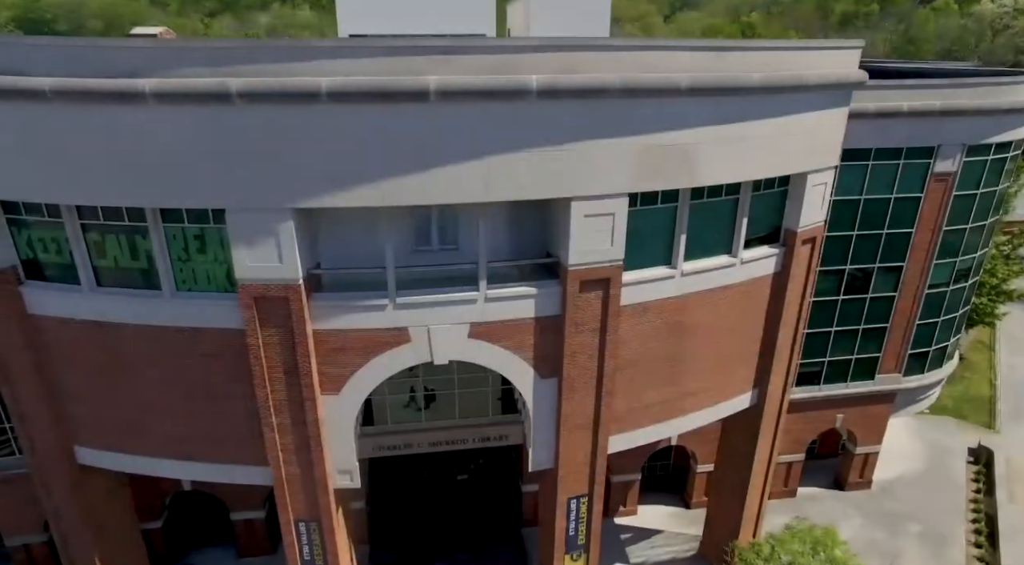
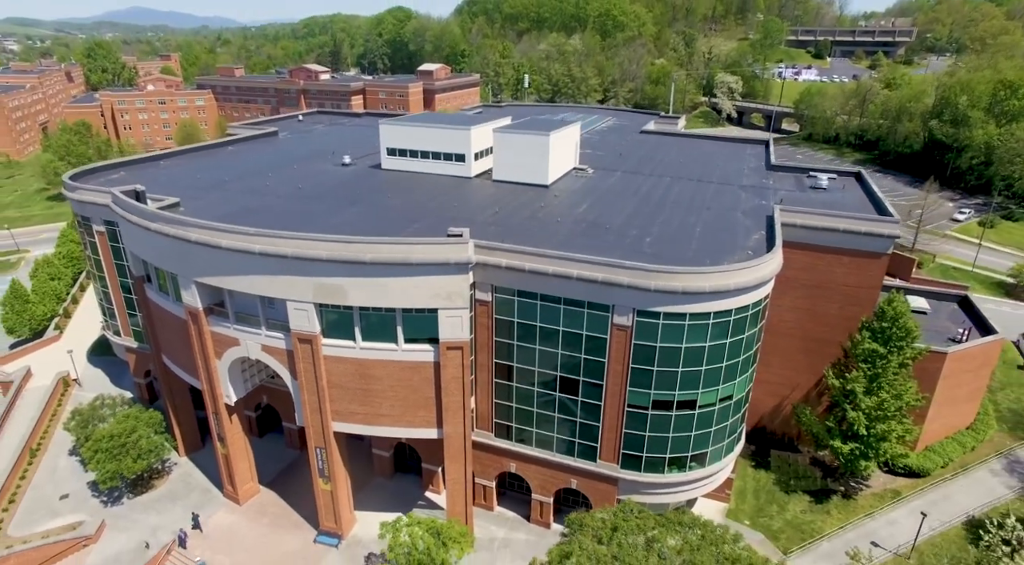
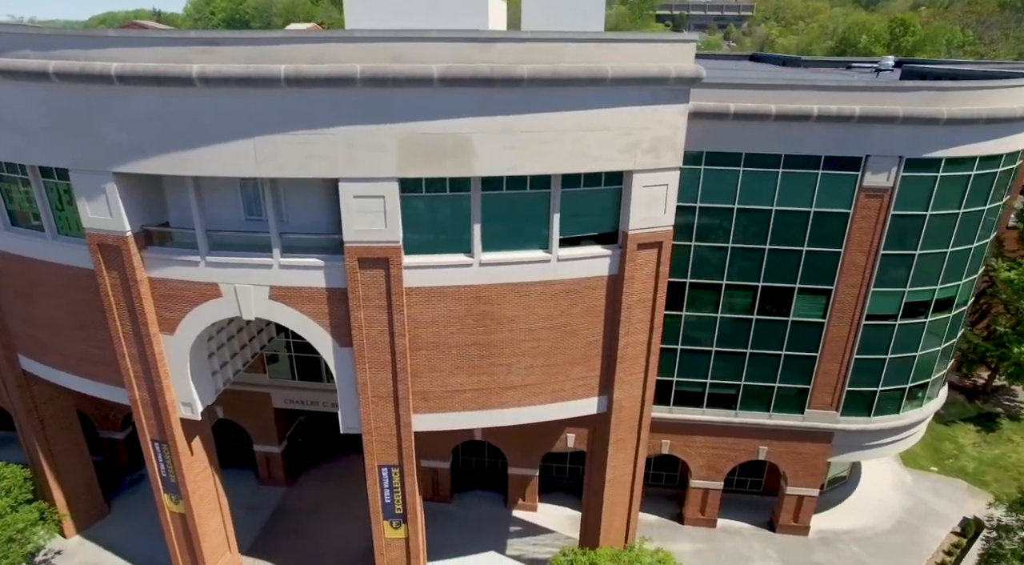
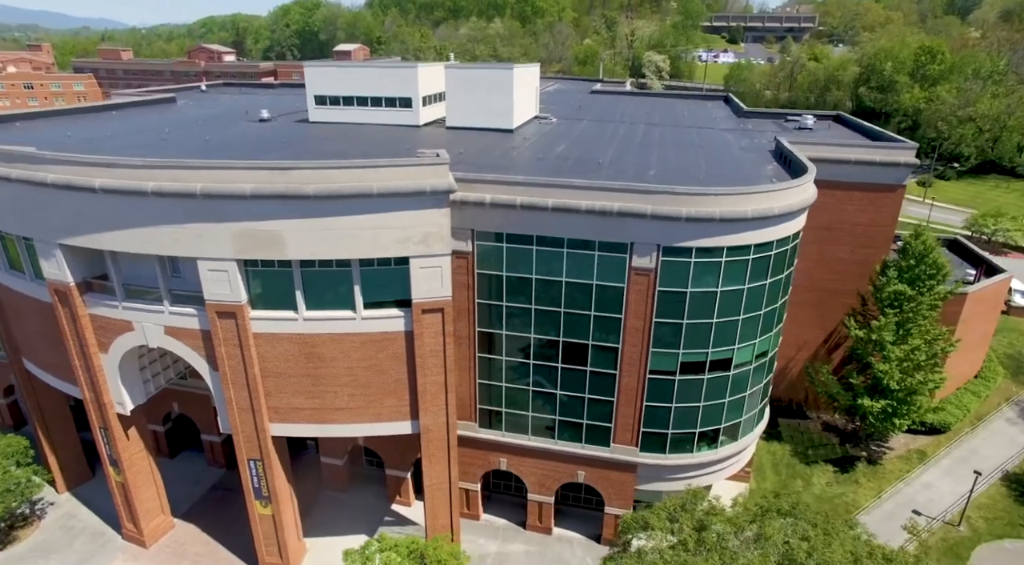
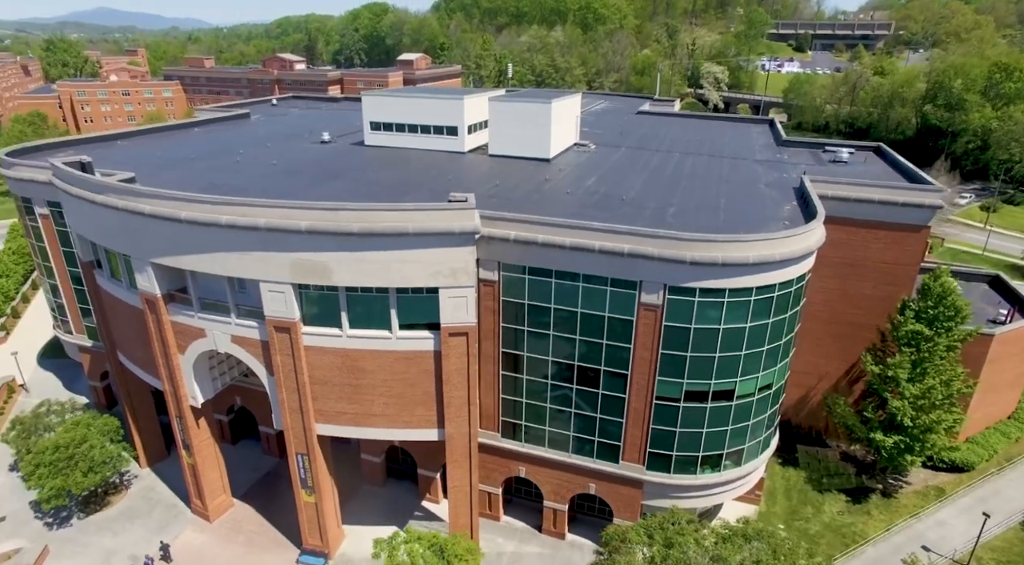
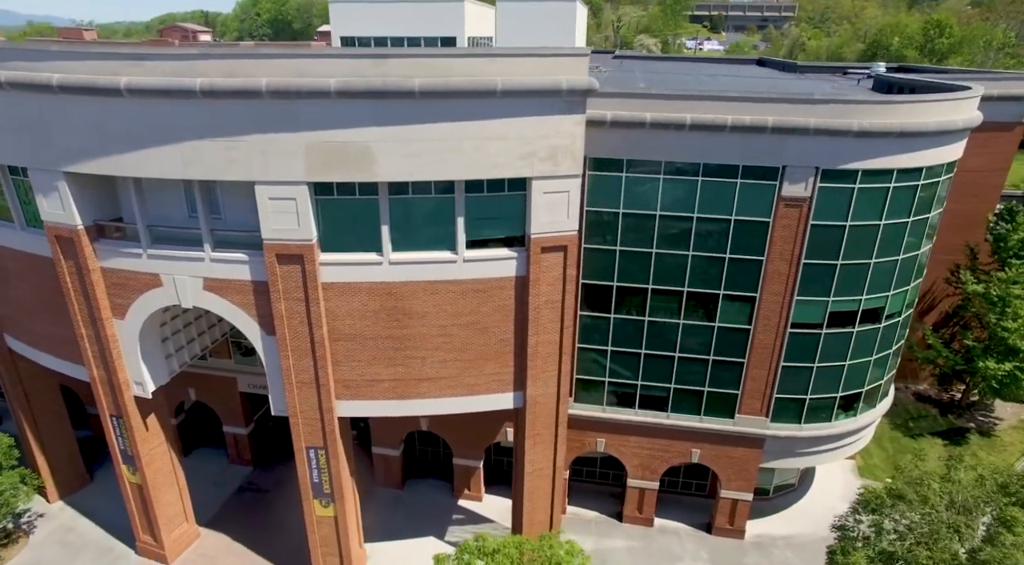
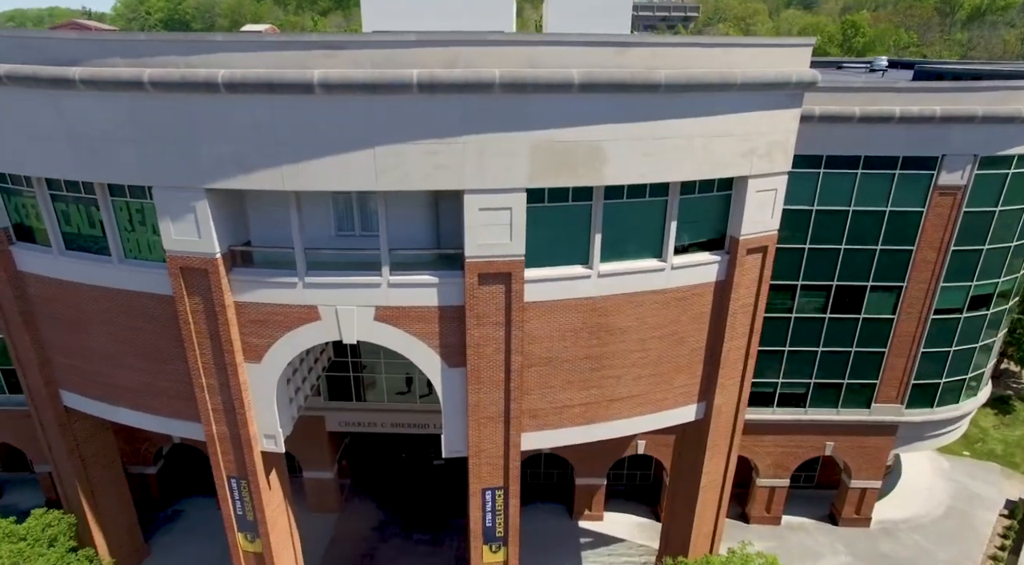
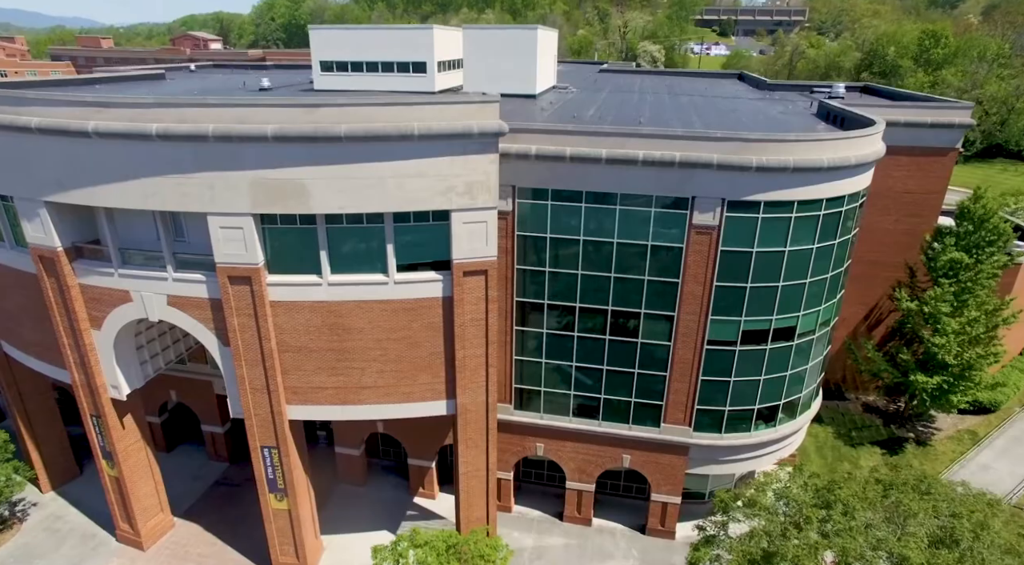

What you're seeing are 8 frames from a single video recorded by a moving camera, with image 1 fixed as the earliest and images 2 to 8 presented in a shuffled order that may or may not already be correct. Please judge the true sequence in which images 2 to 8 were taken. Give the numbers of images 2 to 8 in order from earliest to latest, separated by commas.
7, 3, 6, 8, 4, 5, 2
